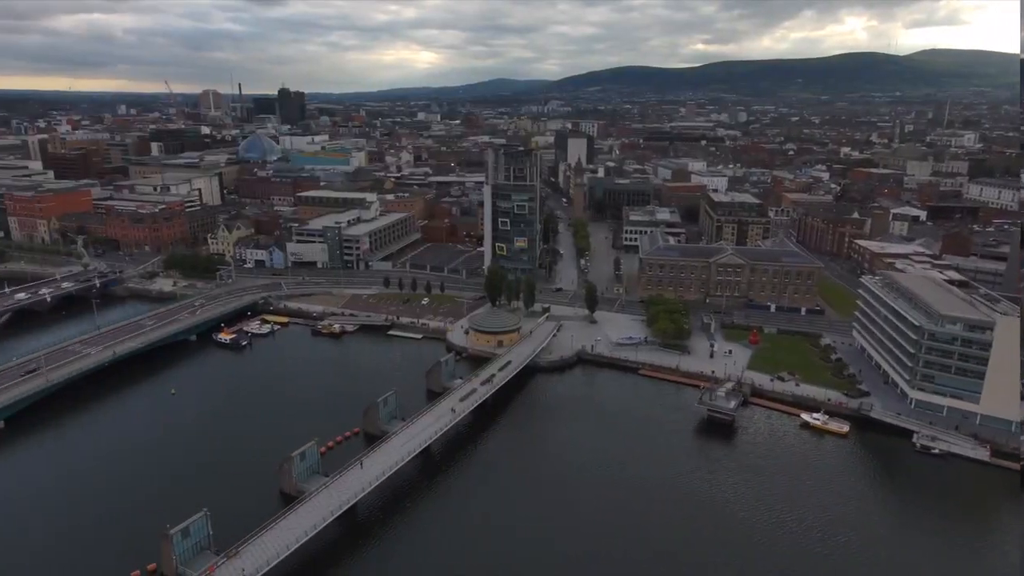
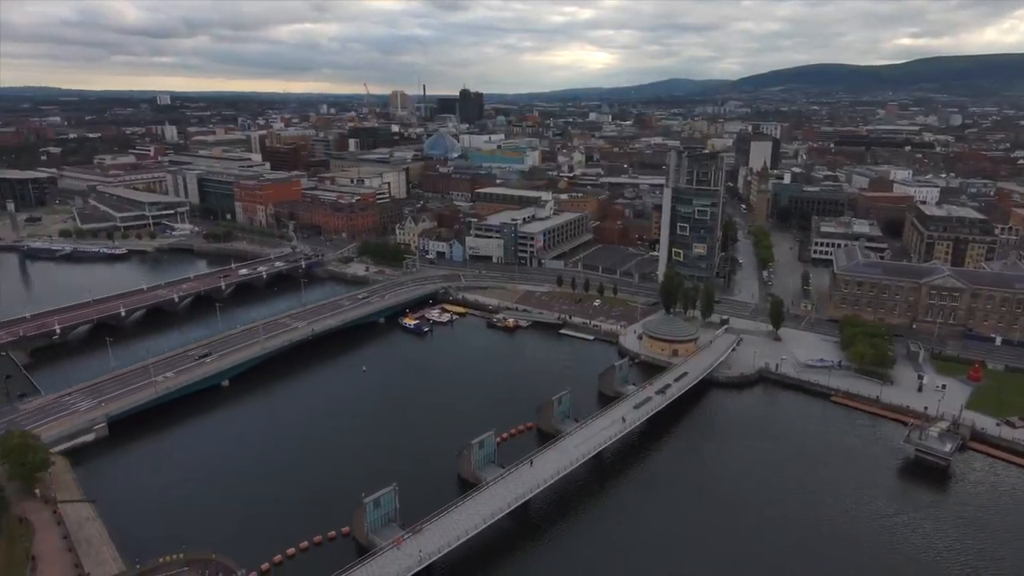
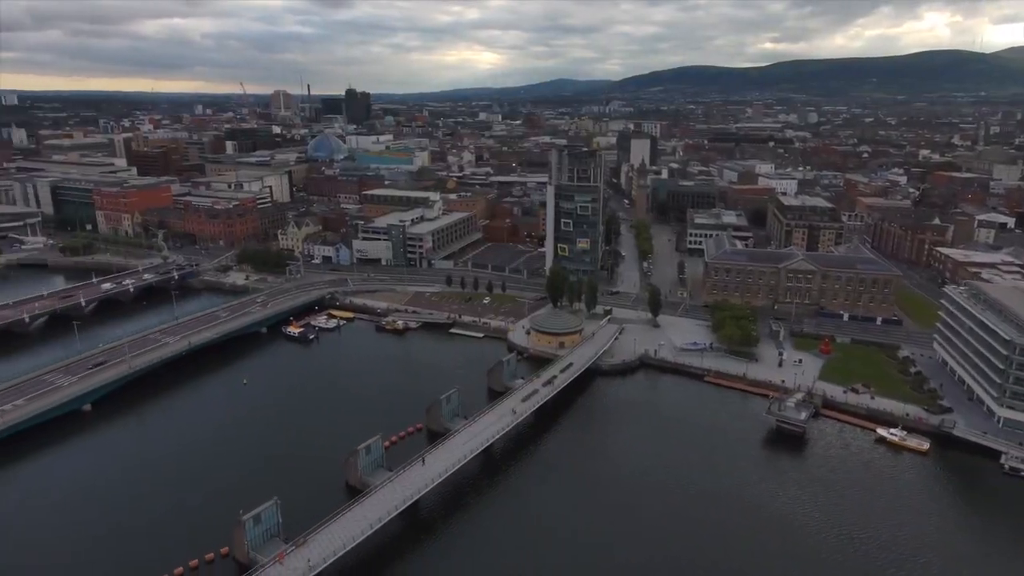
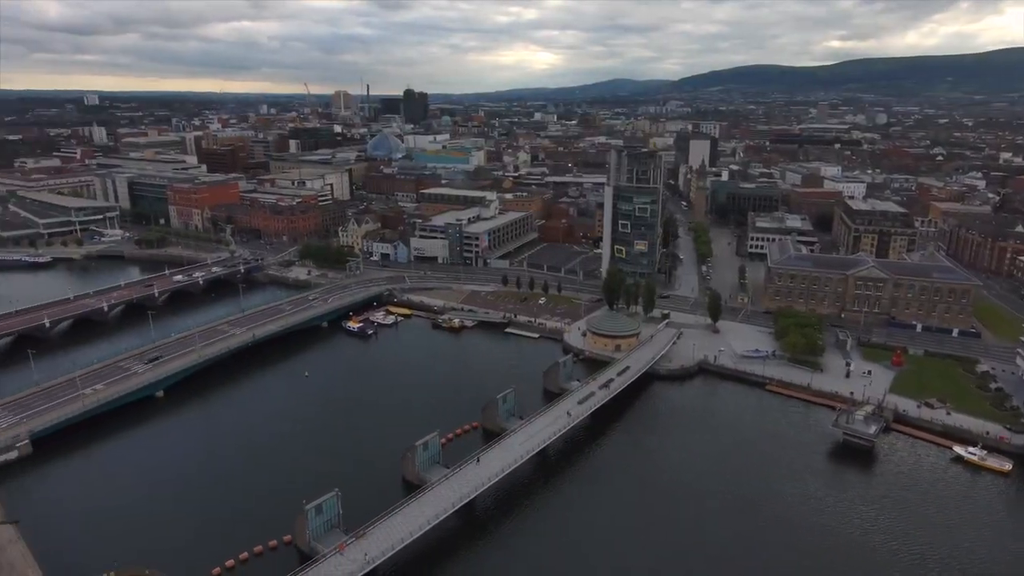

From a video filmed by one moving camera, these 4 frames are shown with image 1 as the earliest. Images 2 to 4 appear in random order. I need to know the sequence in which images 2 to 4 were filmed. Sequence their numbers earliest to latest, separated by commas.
3, 4, 2
